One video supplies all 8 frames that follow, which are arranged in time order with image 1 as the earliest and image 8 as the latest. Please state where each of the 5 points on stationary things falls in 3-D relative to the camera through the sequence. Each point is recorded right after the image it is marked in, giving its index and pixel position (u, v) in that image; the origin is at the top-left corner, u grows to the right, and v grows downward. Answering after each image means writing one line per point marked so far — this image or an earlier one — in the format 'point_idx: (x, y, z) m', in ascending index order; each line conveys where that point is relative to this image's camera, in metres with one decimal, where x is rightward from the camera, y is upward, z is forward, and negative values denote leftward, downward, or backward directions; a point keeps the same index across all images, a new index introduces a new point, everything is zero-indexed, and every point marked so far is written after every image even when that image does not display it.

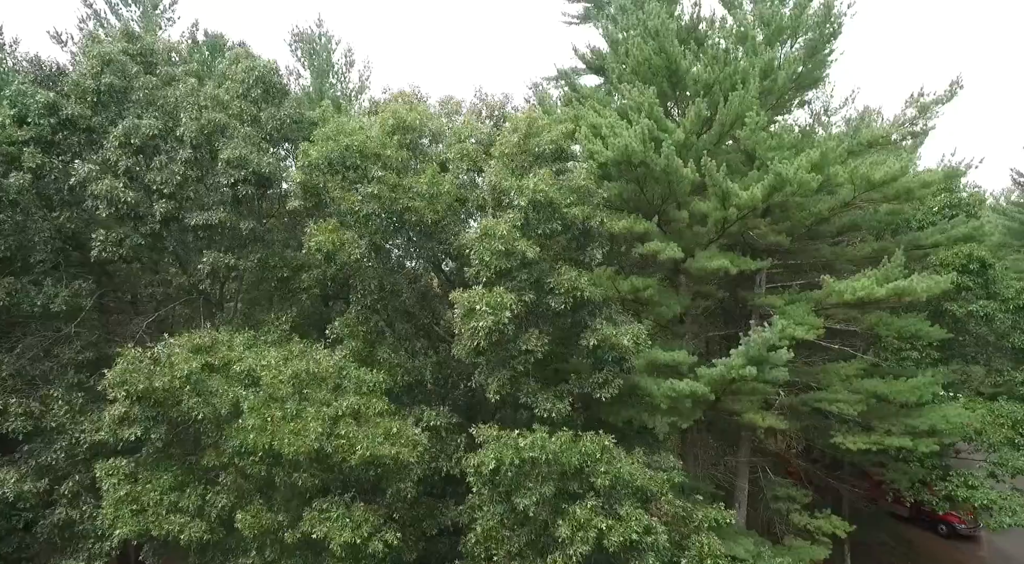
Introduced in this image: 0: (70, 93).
0: (-6.8, +2.9, +12.3) m
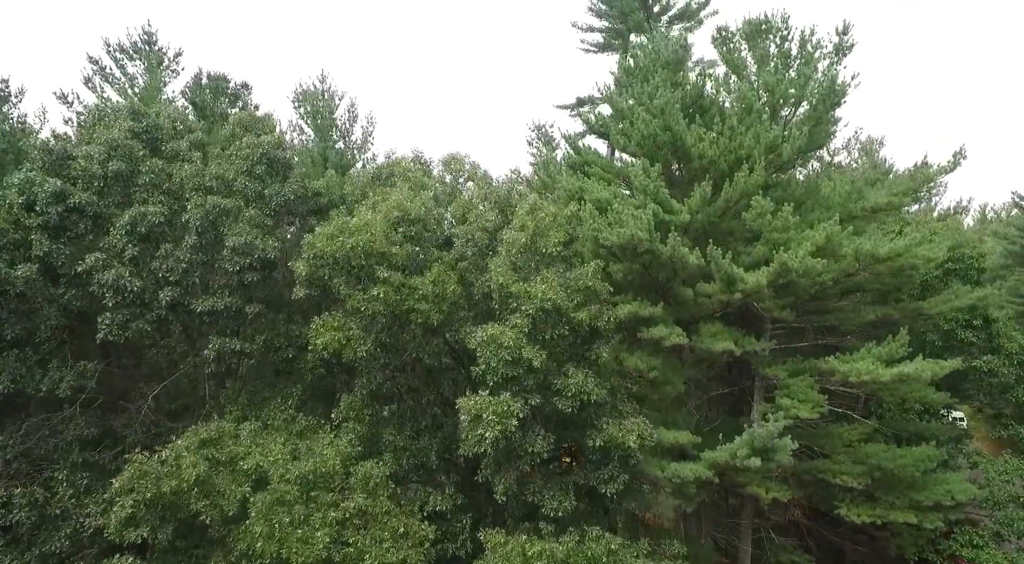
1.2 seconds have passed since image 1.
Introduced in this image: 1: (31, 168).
0: (-6.8, +1.6, +12.3) m
1: (-7.5, +1.8, +12.4) m
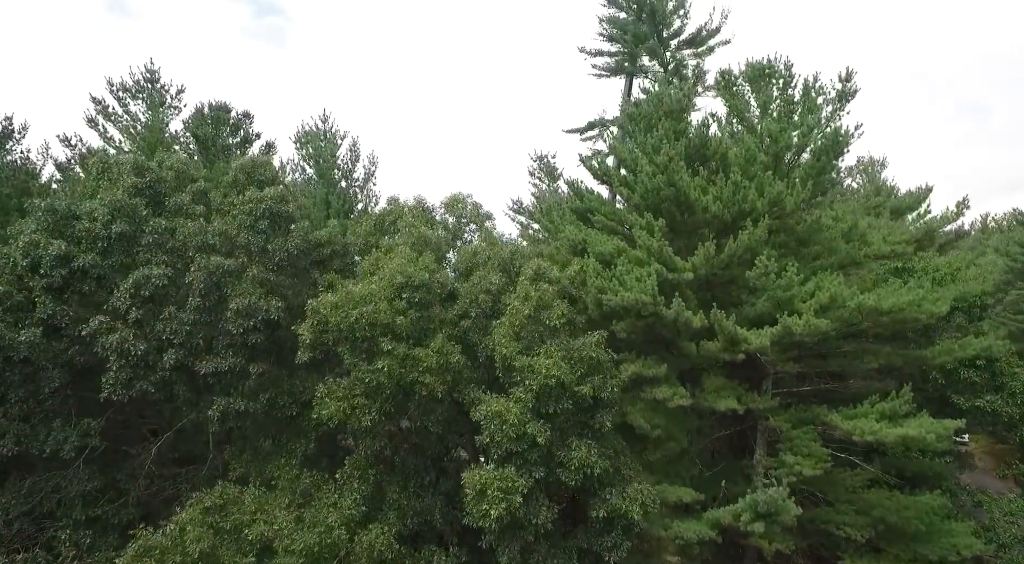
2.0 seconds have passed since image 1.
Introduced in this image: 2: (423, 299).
0: (-6.7, +0.6, +12.3) m
1: (-7.5, +0.8, +12.4) m
2: (-1.3, -0.3, +11.6) m
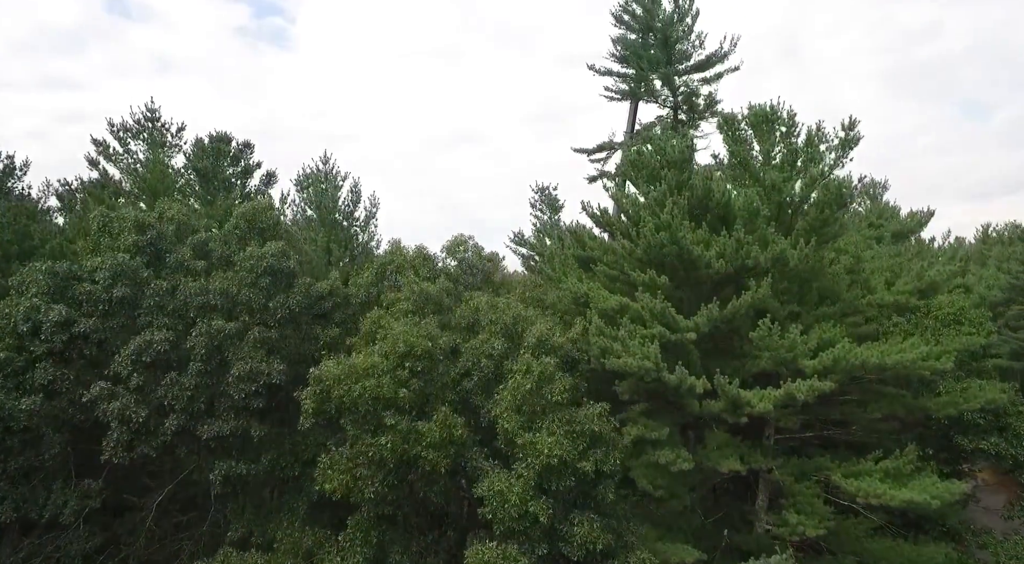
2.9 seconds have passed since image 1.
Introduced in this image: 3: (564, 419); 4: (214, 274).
0: (-6.7, -0.4, +12.3) m
1: (-7.4, -0.2, +12.3) m
2: (-1.3, -1.2, +11.5) m
3: (+0.7, -1.9, +10.7) m
4: (-5.1, +0.1, +13.7) m
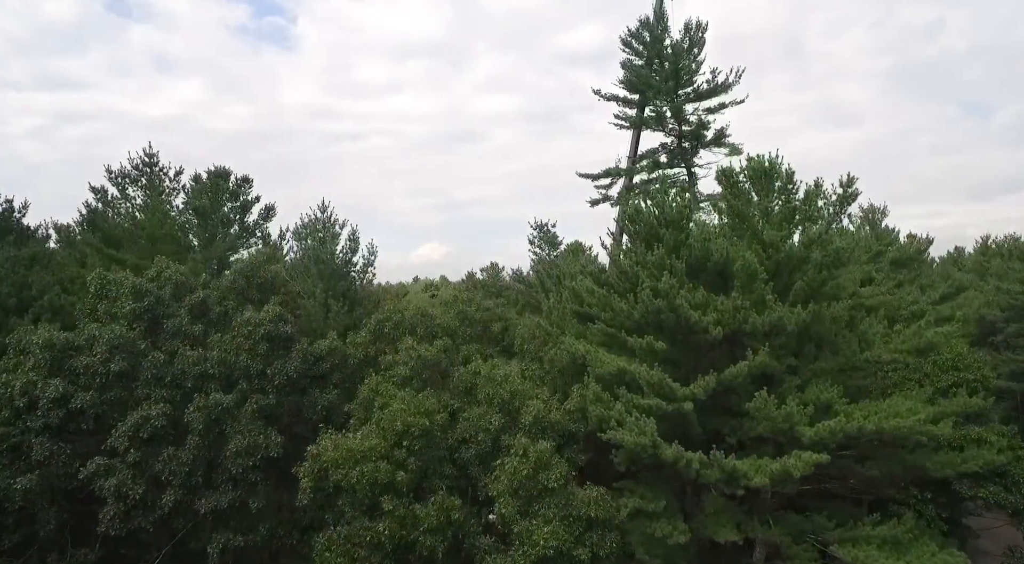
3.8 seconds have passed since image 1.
0: (-6.7, -1.5, +12.3) m
1: (-7.5, -1.3, +12.3) m
2: (-1.3, -2.4, +11.5) m
3: (+0.6, -3.0, +10.7) m
4: (-5.2, -1.0, +13.7) m
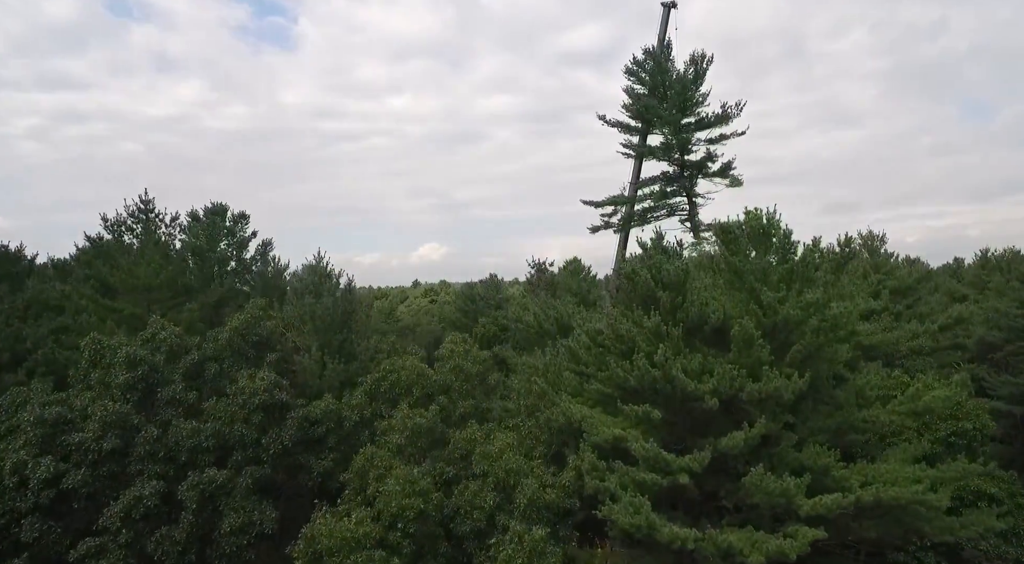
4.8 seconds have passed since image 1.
0: (-6.8, -2.7, +12.2) m
1: (-7.6, -2.5, +12.3) m
2: (-1.4, -3.6, +11.5) m
3: (+0.6, -4.2, +10.6) m
4: (-5.3, -2.2, +13.7) m
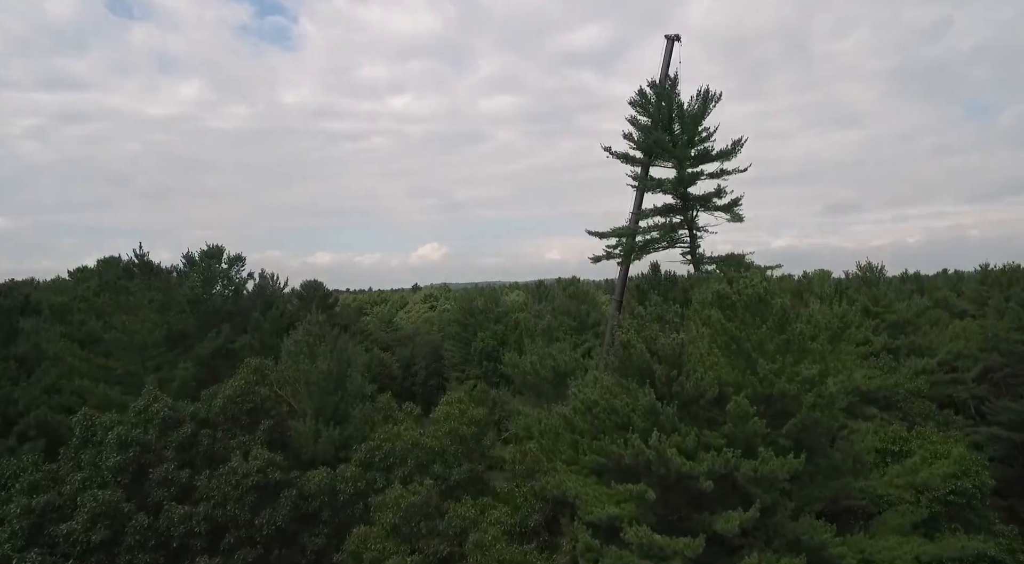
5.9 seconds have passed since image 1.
0: (-5.8, +0.9, +14.2) m
1: (-6.6, +1.1, +14.2) m
2: (-0.4, 0.0, +13.4) m
3: (+1.5, -0.6, +12.5) m
4: (-4.3, +1.4, +15.6) m
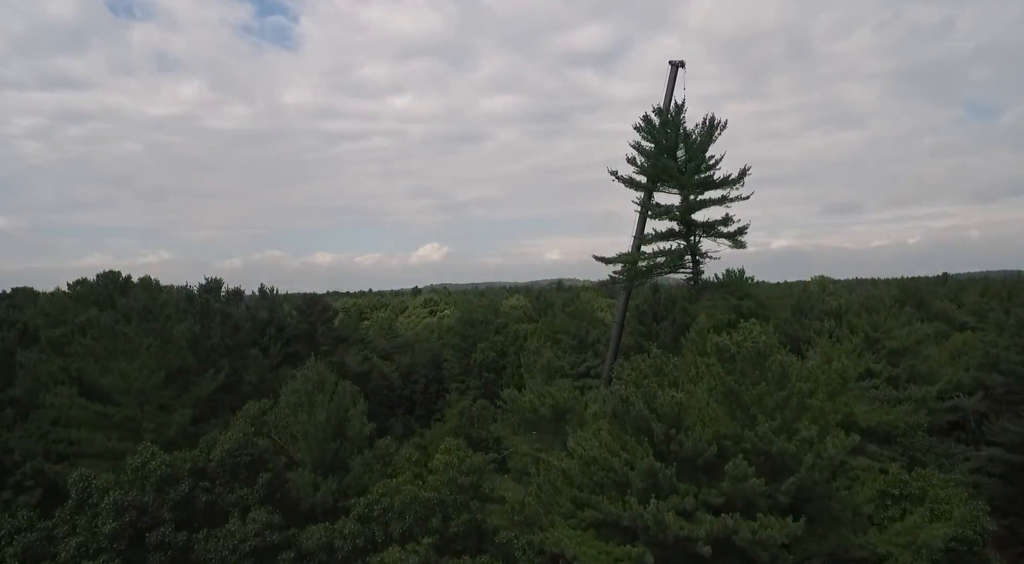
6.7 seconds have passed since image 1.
0: (-5.9, -1.2, +14.0) m
1: (-6.6, -1.0, +14.1) m
2: (-0.5, -2.1, +13.3) m
3: (+1.5, -2.7, +12.4) m
4: (-4.4, -0.7, +15.5) m
